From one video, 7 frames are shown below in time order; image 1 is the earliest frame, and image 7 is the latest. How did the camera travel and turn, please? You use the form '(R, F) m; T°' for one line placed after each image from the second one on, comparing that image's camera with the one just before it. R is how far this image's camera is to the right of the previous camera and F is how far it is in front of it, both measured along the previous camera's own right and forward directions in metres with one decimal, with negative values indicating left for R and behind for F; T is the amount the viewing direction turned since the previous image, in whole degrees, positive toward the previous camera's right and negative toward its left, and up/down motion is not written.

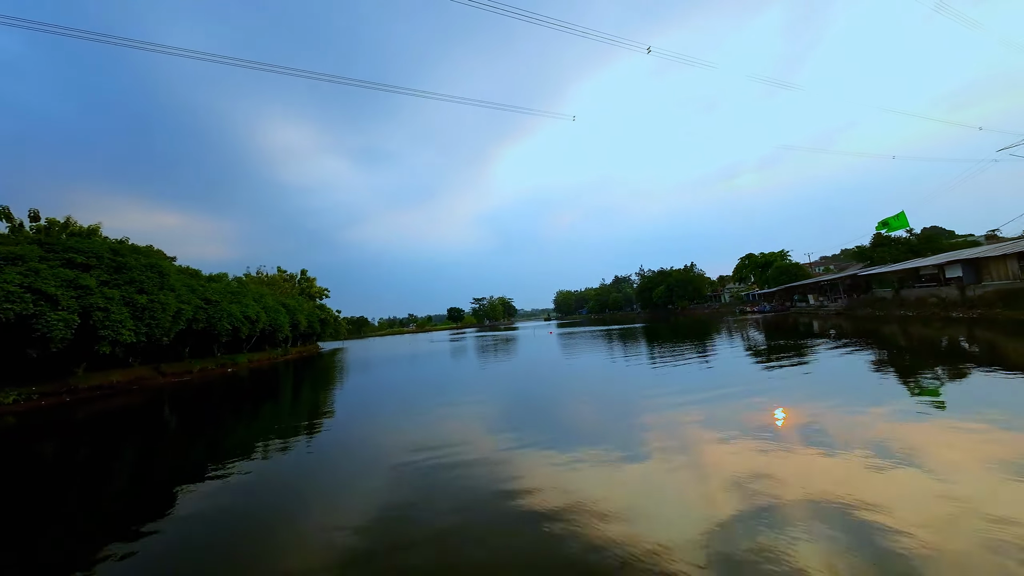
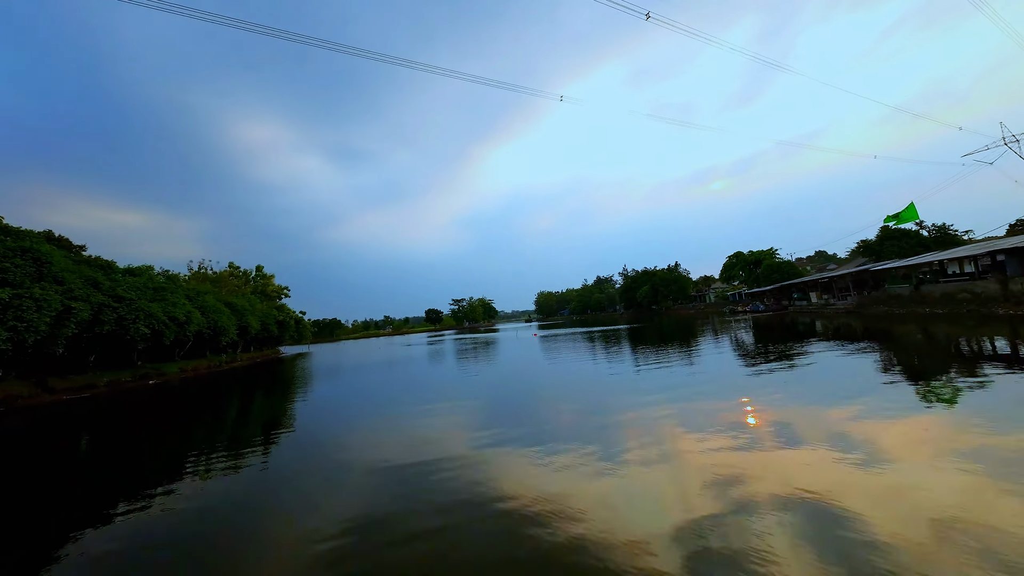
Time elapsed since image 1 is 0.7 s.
(0.0, +0.3) m; +2°
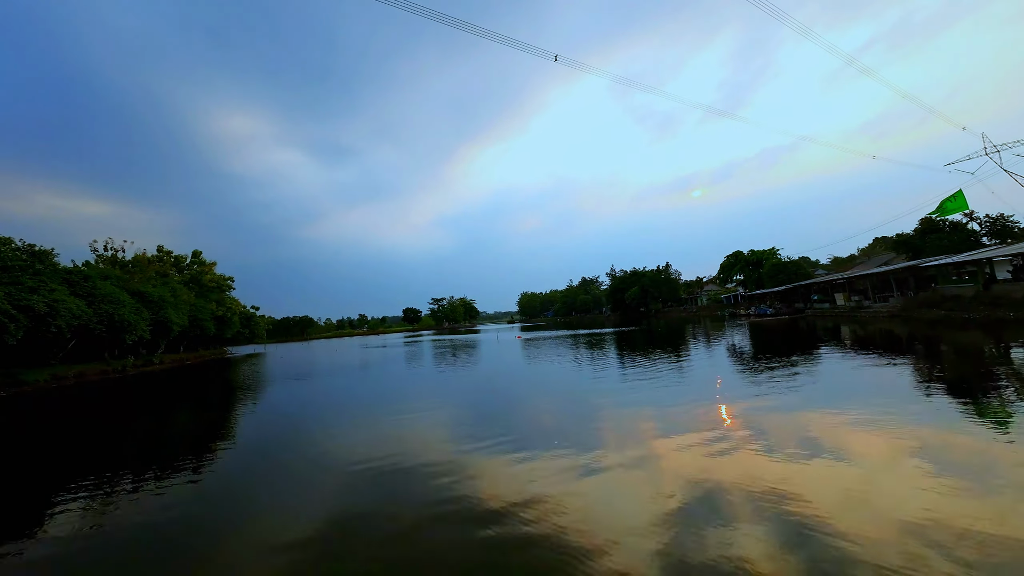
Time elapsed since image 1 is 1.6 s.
(0.0, +0.4) m; +2°
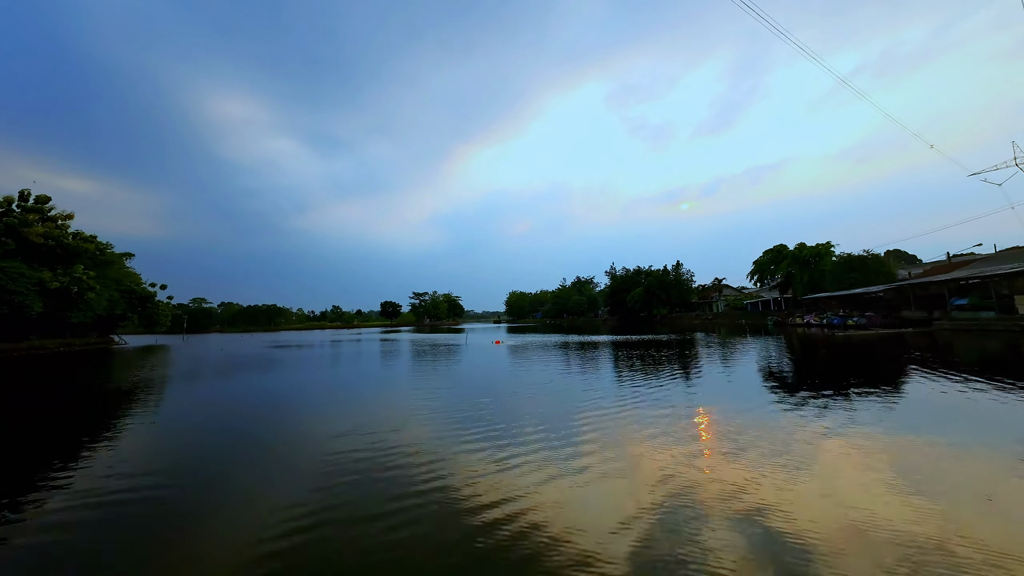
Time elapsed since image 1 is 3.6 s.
(+0.1, +0.9) m; +1°
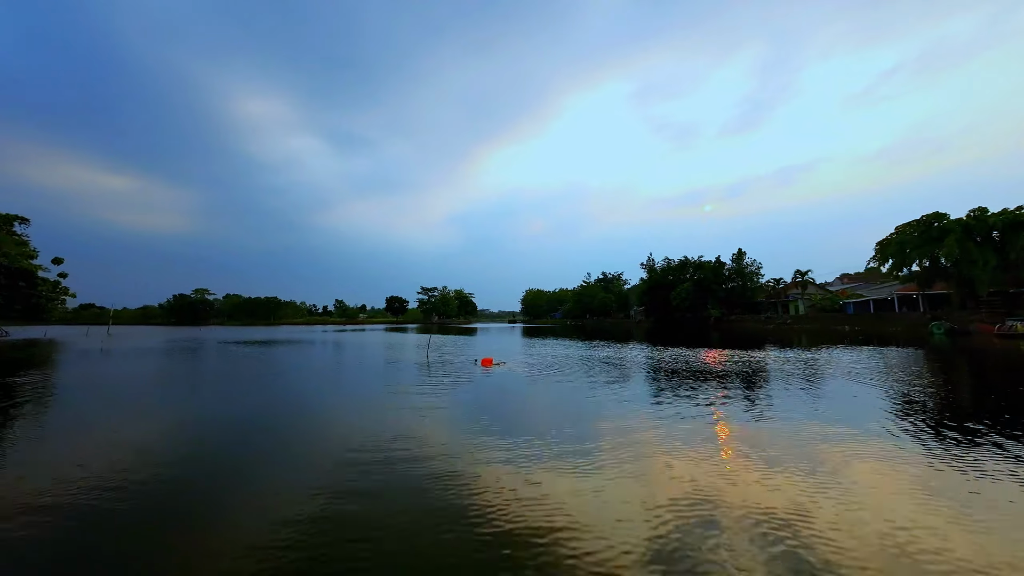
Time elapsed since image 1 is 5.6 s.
(0.0, +1.1) m; -2°
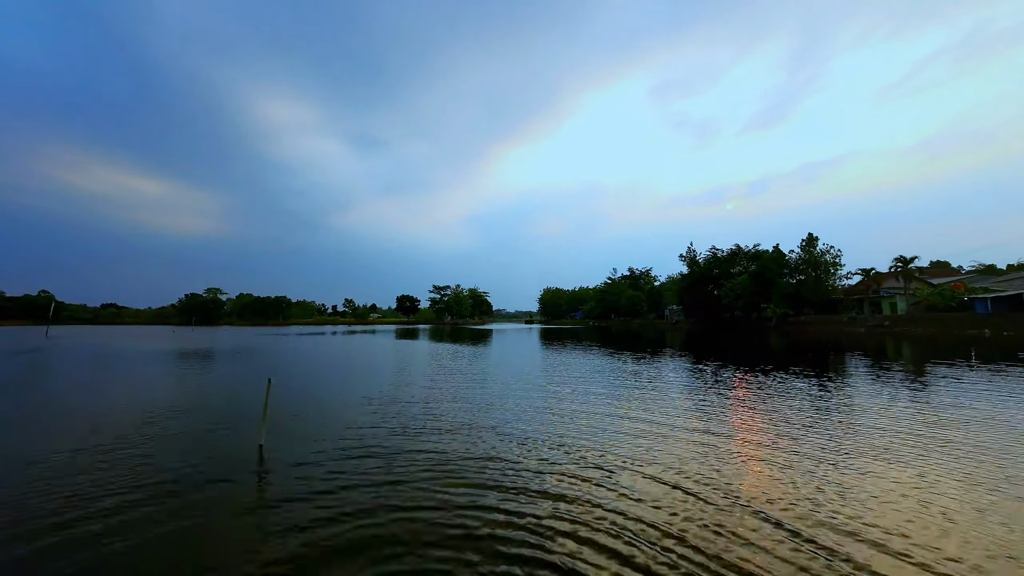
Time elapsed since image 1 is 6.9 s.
(0.0, +0.7) m; -2°
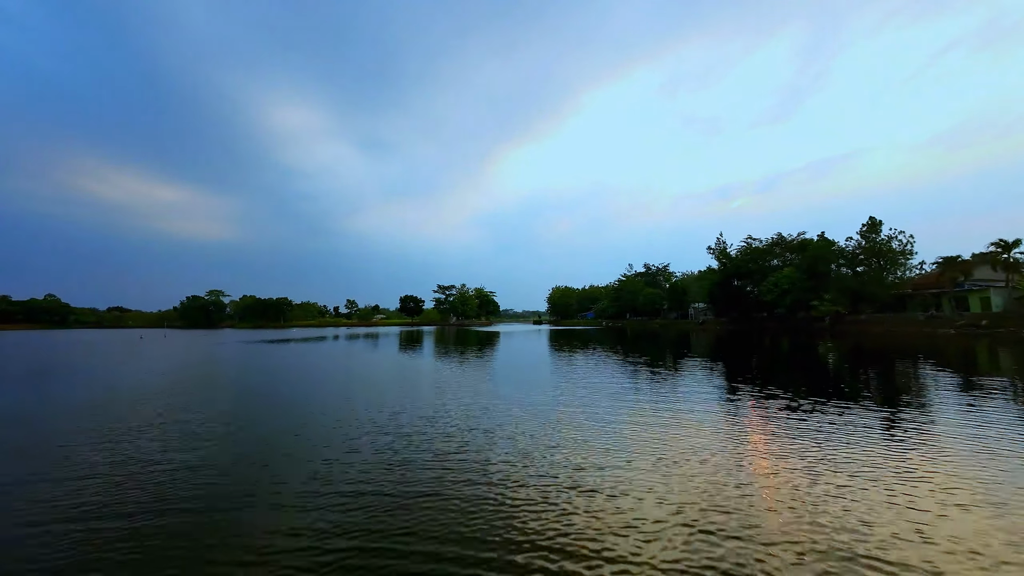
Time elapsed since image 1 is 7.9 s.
(0.0, +0.5) m; -1°
